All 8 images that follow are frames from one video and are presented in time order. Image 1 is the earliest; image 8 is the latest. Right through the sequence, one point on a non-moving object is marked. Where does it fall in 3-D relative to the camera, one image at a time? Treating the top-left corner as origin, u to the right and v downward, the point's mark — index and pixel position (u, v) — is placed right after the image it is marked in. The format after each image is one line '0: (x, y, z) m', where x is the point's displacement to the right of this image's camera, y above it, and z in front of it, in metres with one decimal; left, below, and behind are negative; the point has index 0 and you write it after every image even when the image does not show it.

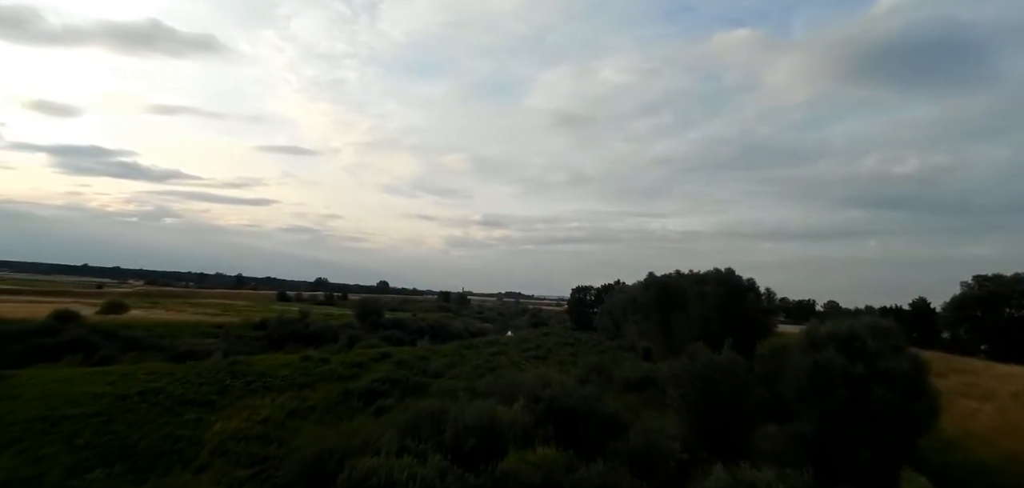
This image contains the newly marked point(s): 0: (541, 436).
0: (+0.7, -4.9, +13.9) m
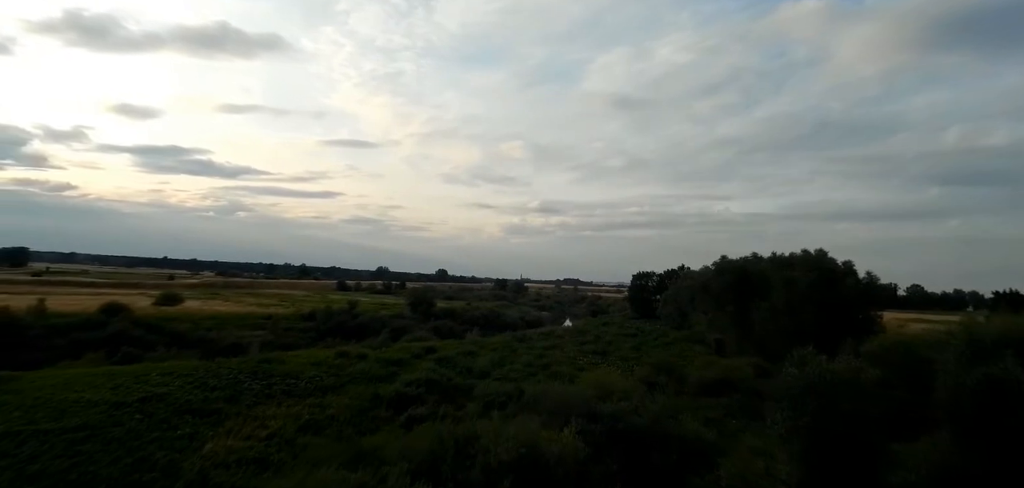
0: (+1.7, -4.4, +10.4) m
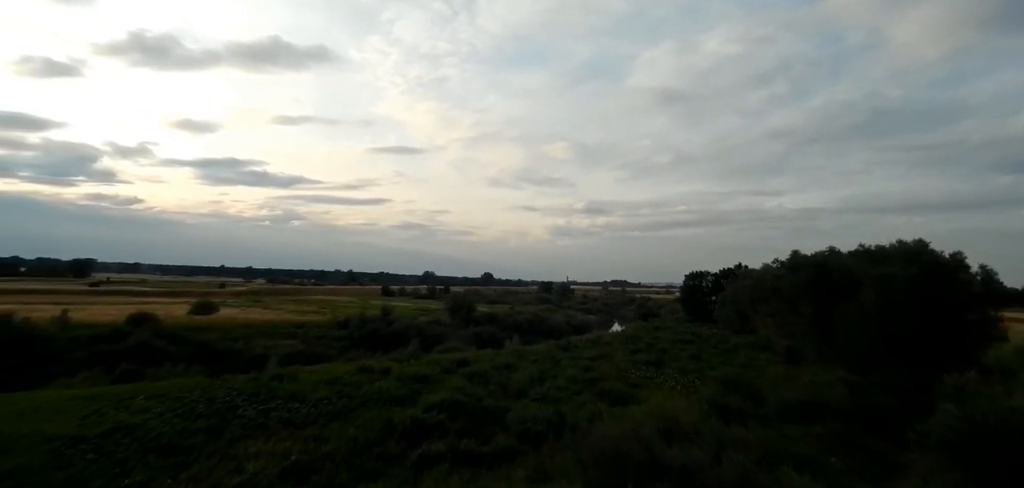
0: (+2.1, -4.2, +6.9) m
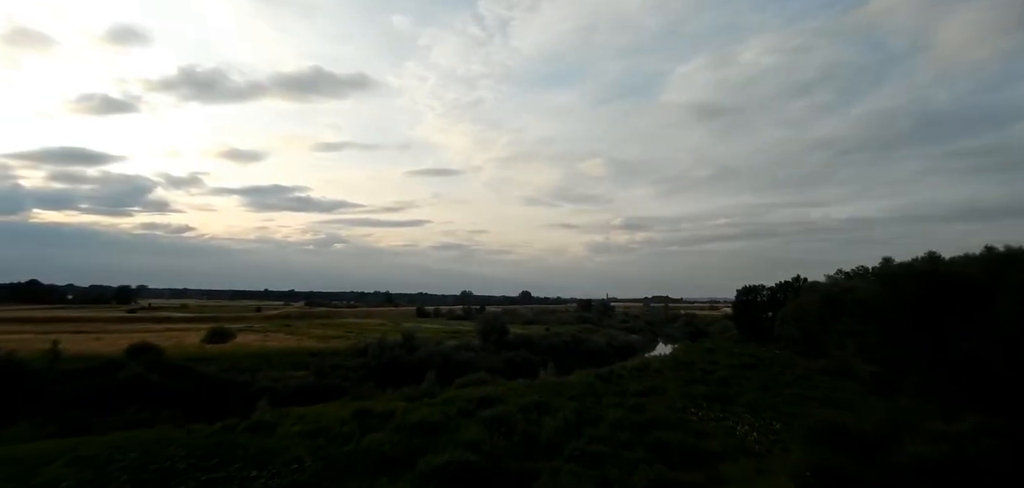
0: (+1.9, -4.0, +2.2) m
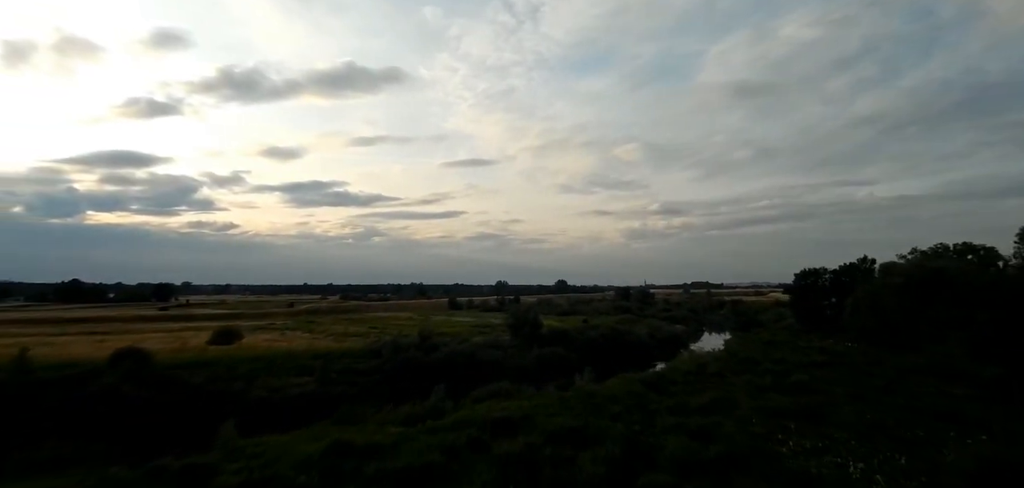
0: (+1.4, -3.7, -2.8) m
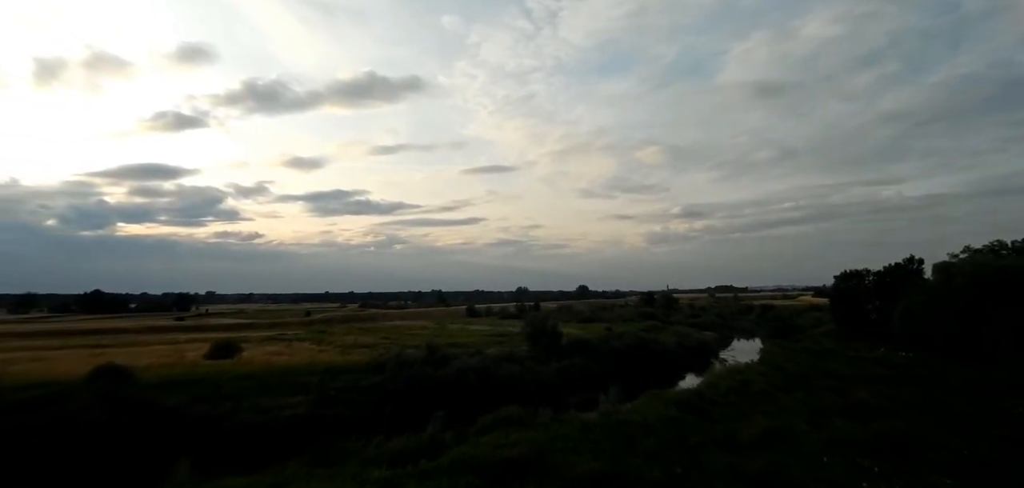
0: (+0.9, -3.5, -6.2) m
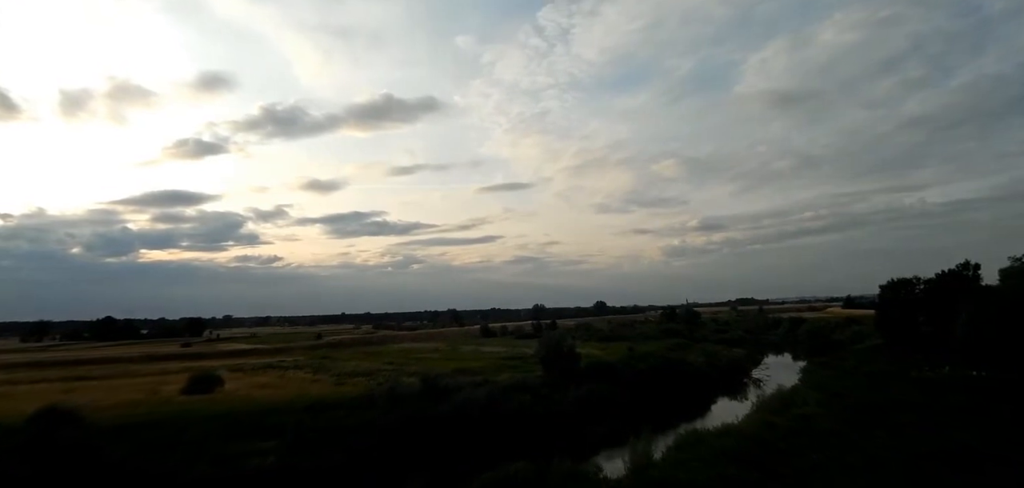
0: (+0.1, -3.0, -10.6) m
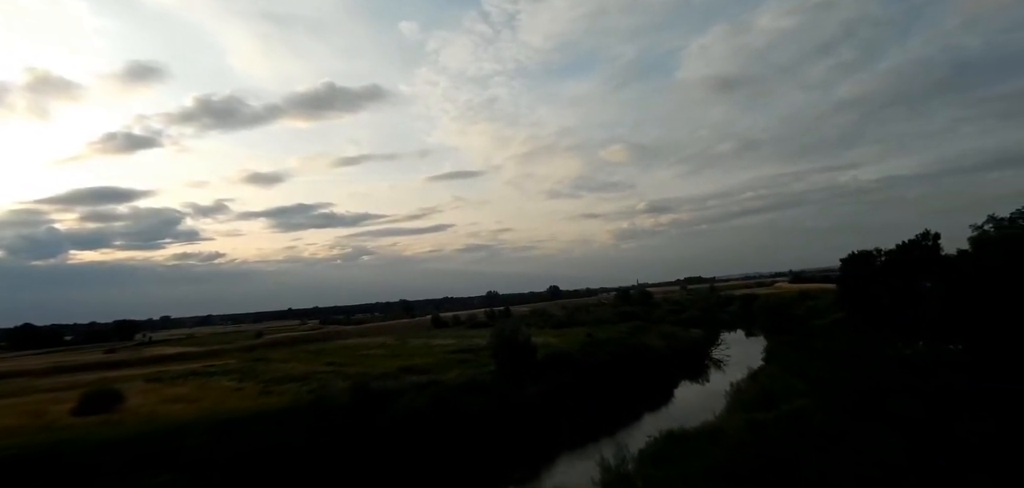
0: (+0.9, -2.9, -14.2) m
